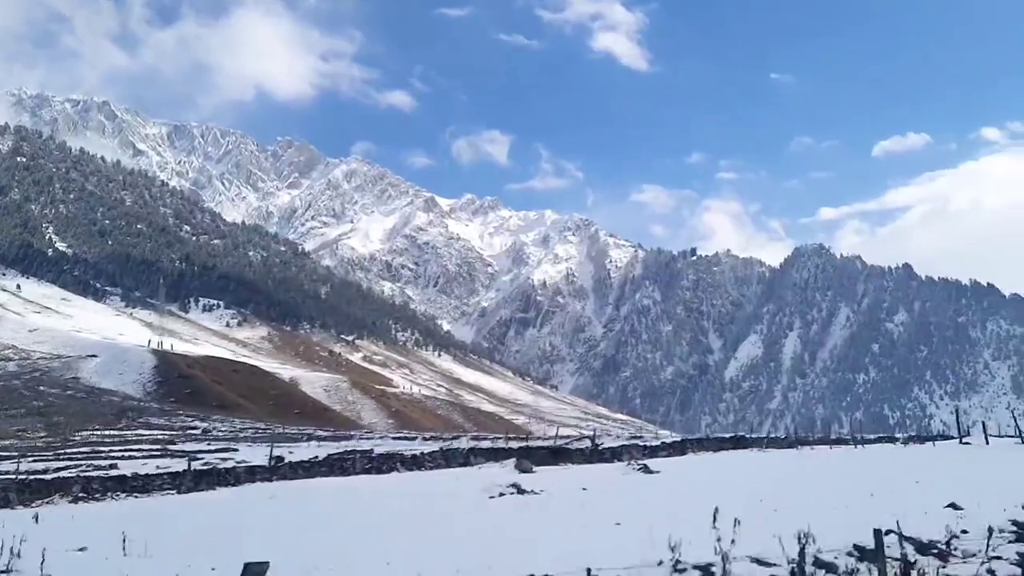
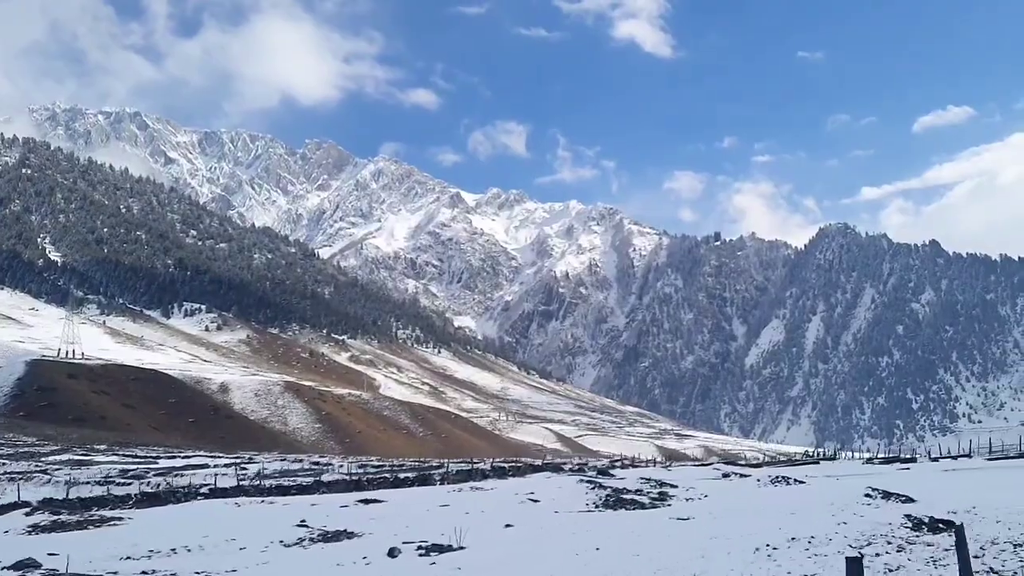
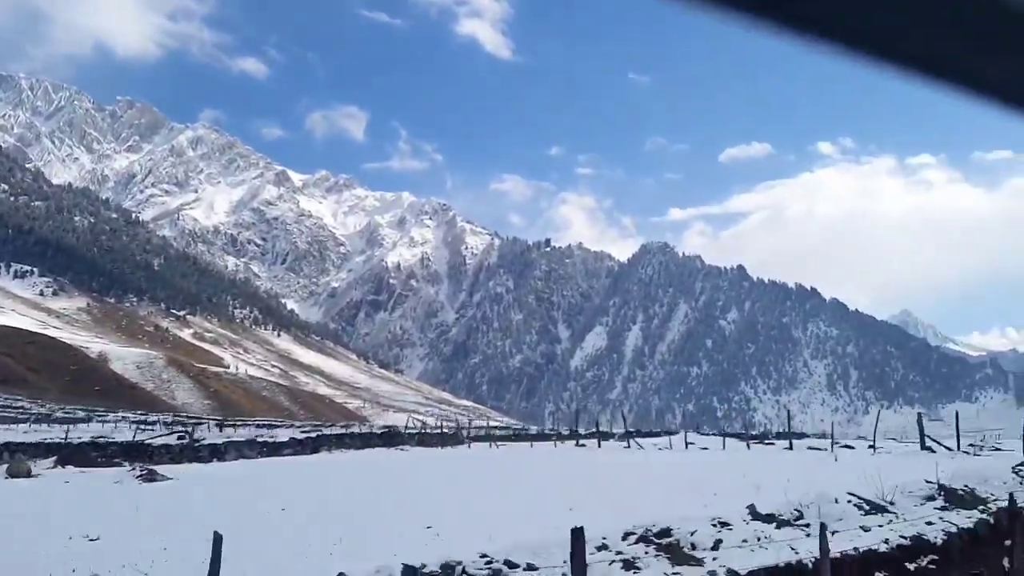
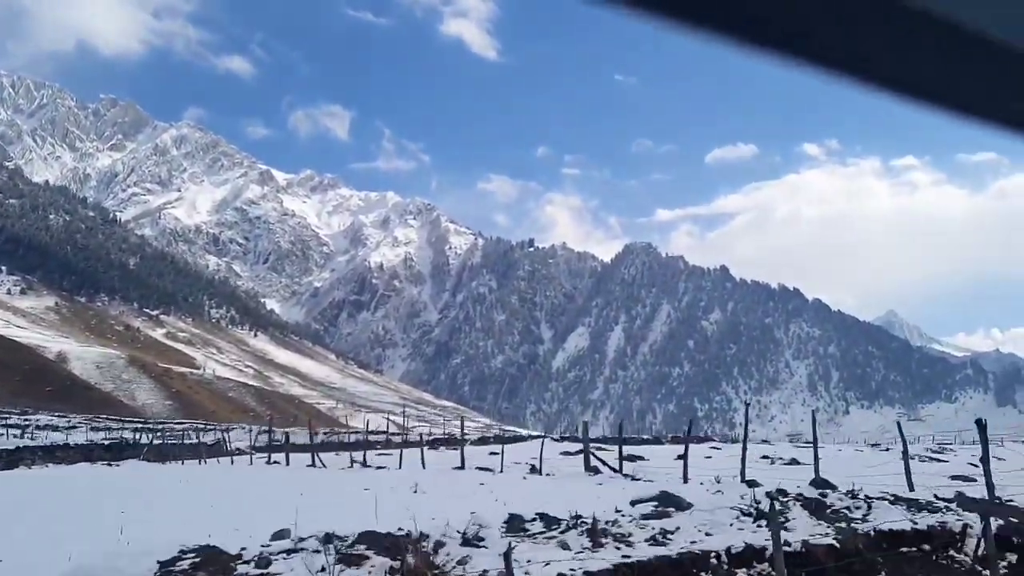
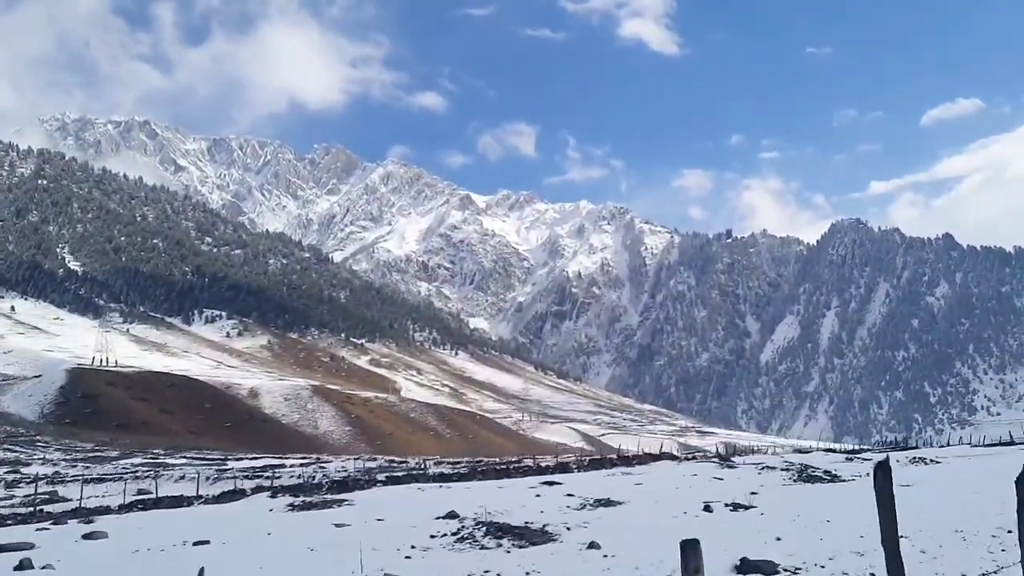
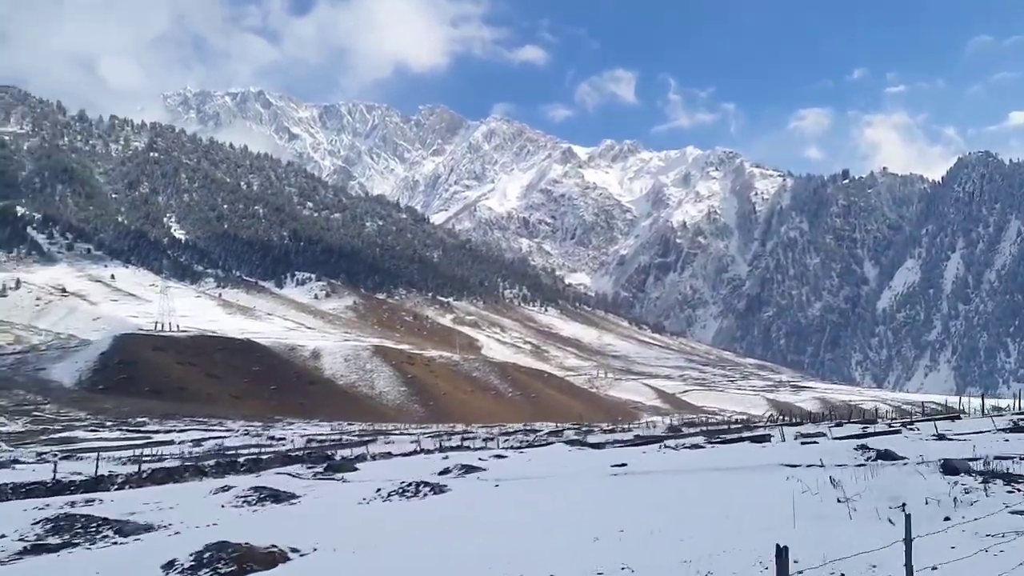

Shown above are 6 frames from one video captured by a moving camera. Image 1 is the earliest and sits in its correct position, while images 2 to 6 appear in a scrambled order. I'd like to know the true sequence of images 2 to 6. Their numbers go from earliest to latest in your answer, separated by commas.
3, 4, 5, 2, 6
